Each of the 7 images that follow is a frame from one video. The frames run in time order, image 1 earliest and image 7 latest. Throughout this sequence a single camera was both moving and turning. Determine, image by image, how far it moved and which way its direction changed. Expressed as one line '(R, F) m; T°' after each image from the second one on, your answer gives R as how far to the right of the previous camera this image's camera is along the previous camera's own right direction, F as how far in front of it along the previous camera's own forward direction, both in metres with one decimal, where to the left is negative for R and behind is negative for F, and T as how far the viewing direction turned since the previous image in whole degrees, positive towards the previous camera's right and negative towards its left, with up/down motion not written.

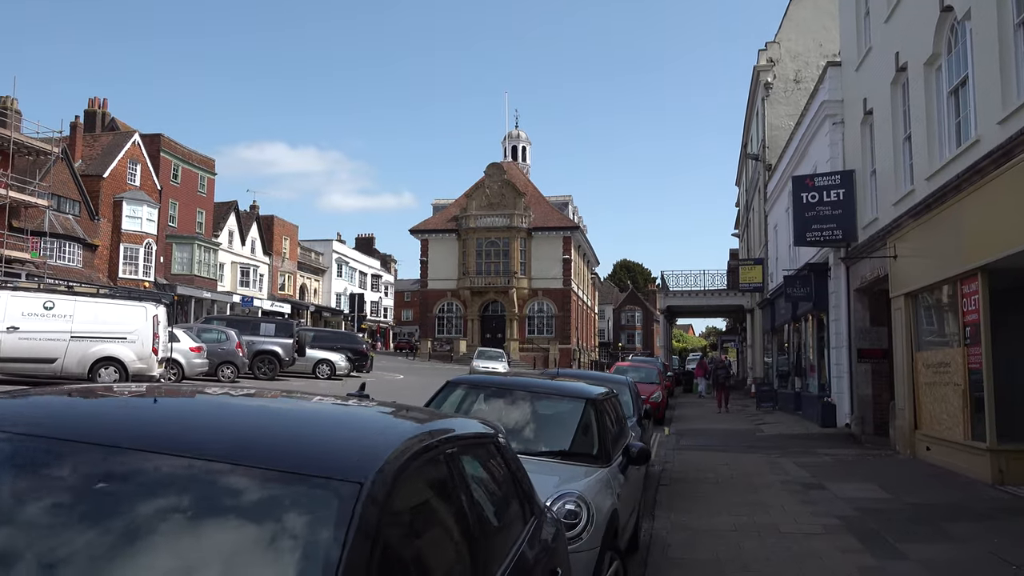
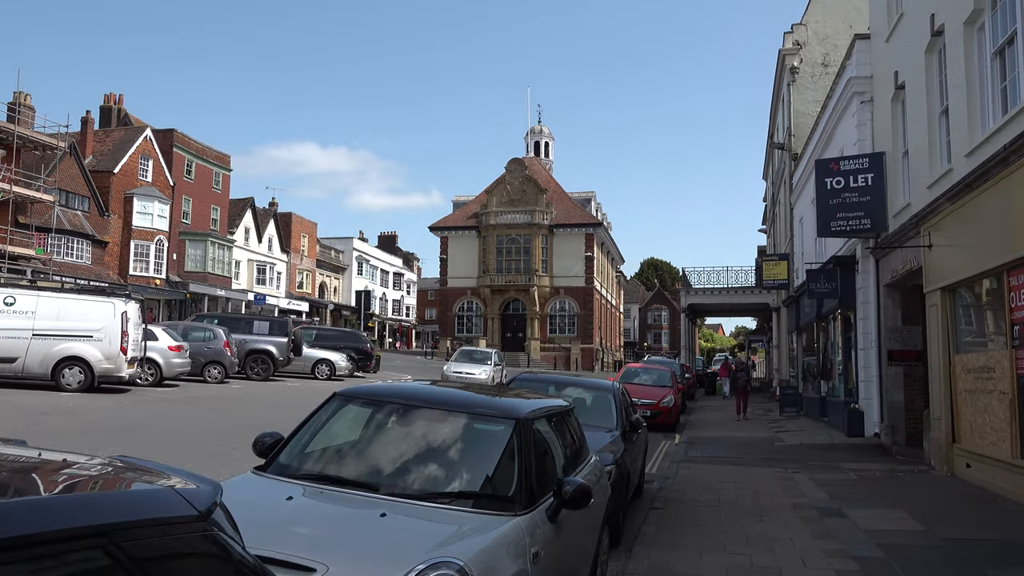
(+0.7, +1.4) m; -2°
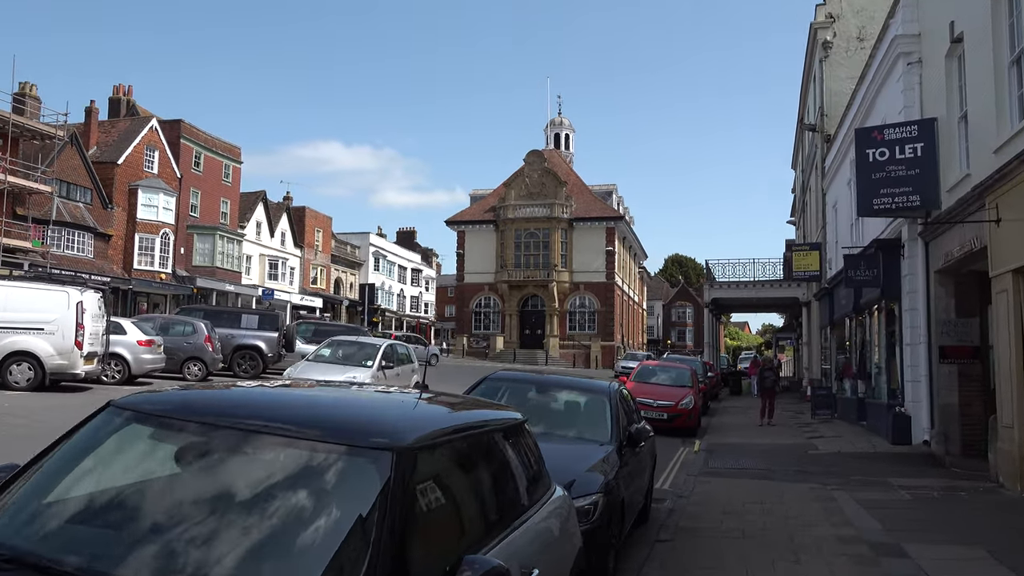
(+0.5, +1.8) m; -2°
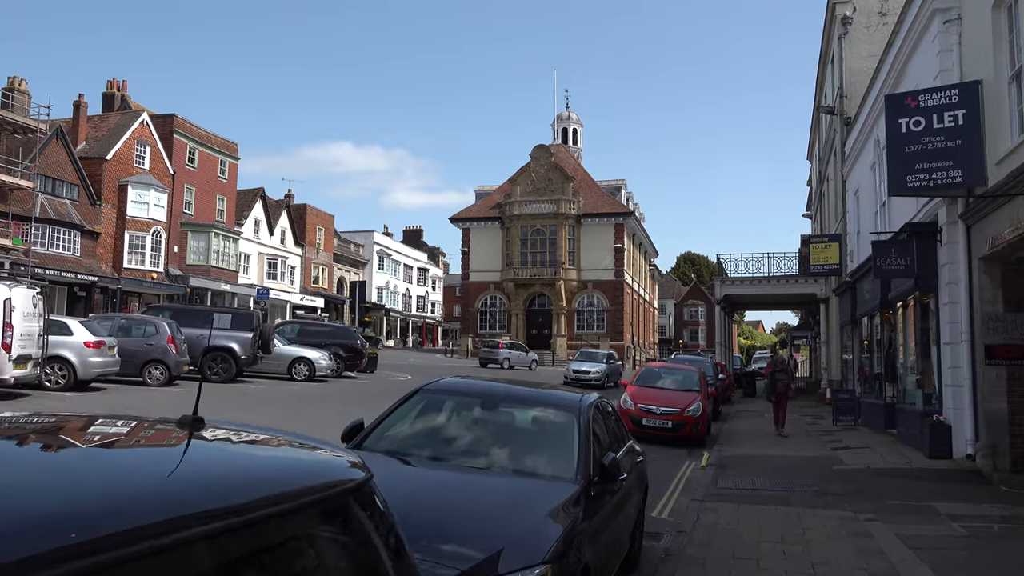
(+0.5, +1.7) m; -1°
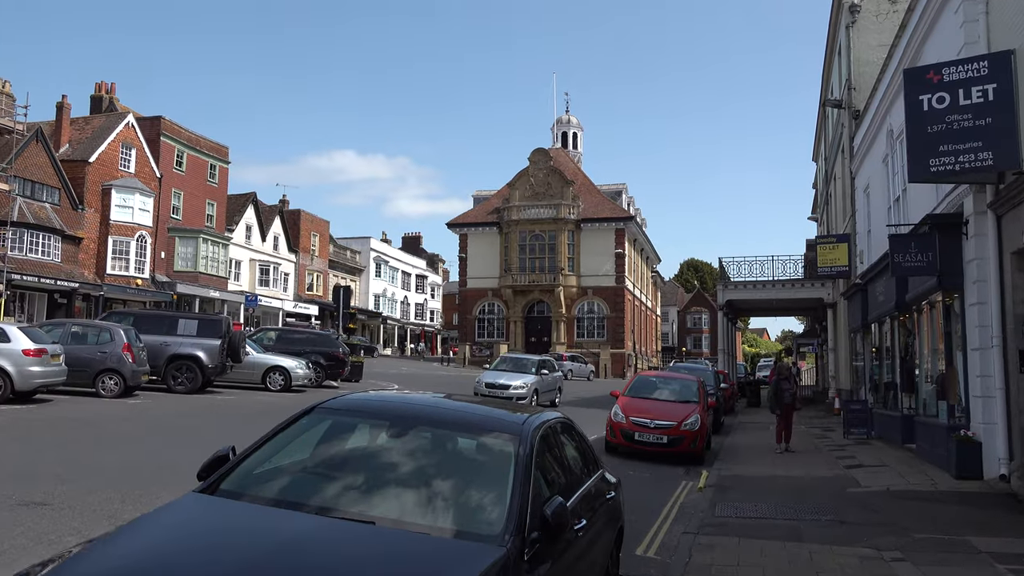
(+0.4, +1.4) m; 0°
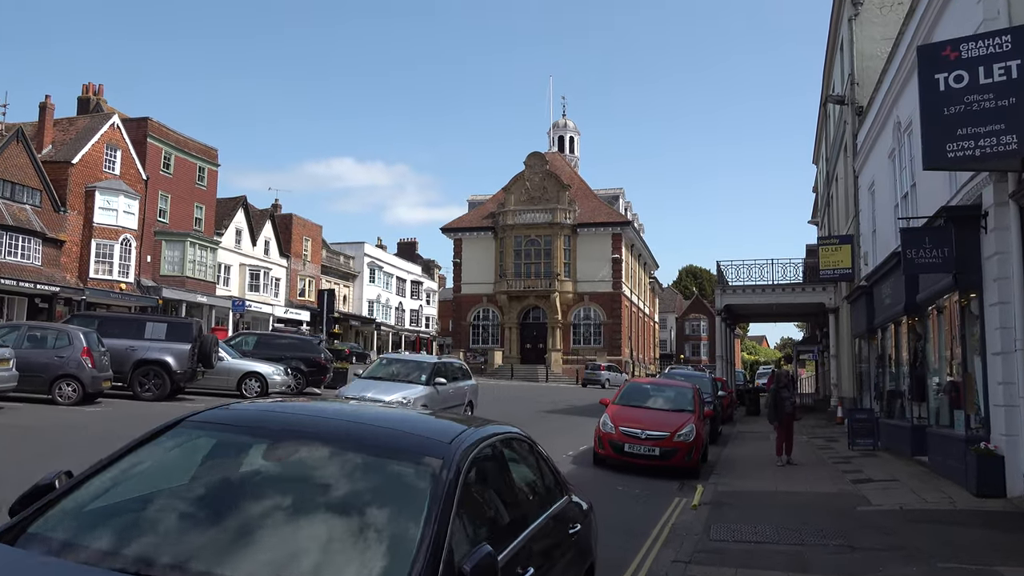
(+0.3, +1.0) m; 0°
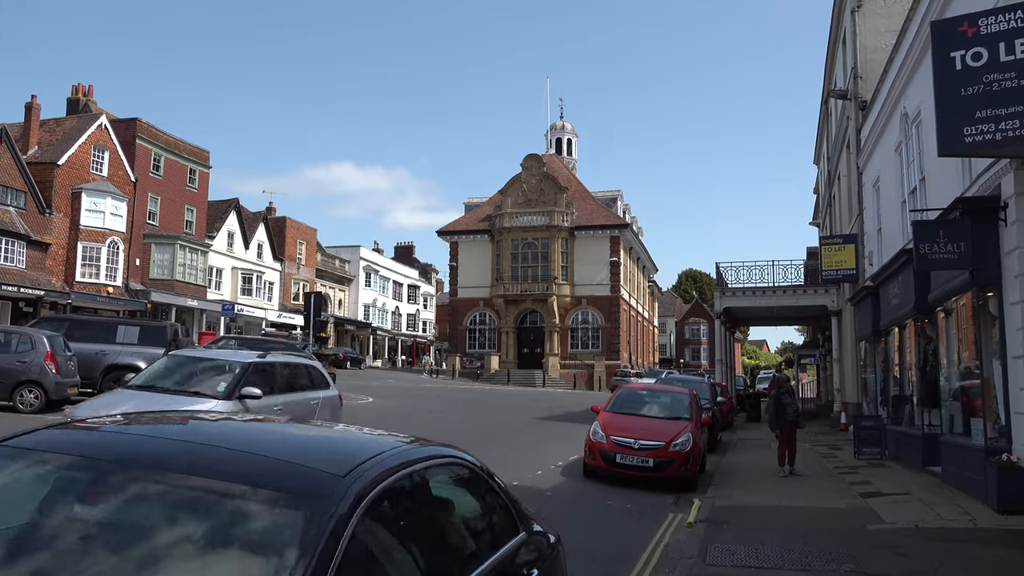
(+0.2, +0.8) m; 0°
